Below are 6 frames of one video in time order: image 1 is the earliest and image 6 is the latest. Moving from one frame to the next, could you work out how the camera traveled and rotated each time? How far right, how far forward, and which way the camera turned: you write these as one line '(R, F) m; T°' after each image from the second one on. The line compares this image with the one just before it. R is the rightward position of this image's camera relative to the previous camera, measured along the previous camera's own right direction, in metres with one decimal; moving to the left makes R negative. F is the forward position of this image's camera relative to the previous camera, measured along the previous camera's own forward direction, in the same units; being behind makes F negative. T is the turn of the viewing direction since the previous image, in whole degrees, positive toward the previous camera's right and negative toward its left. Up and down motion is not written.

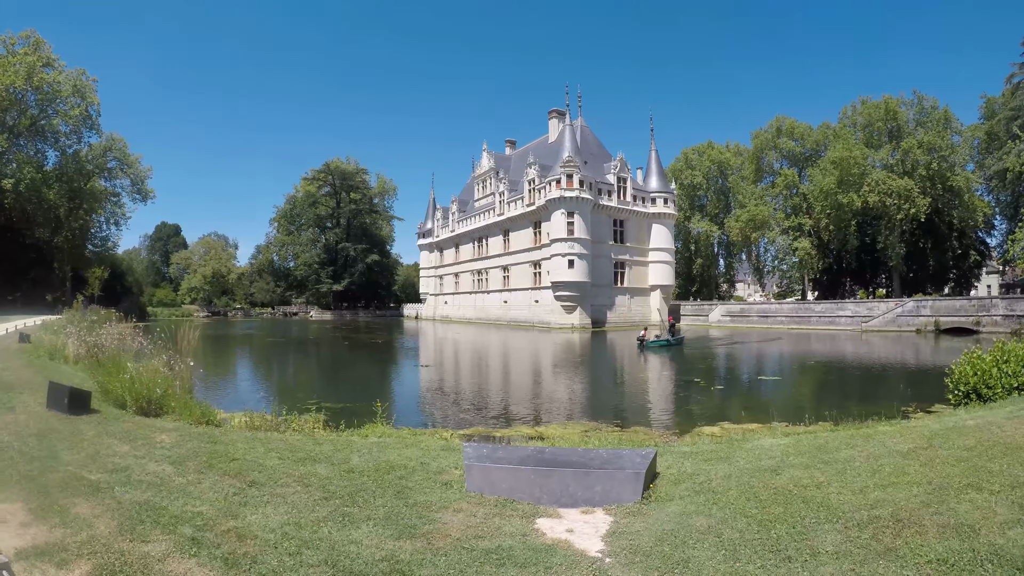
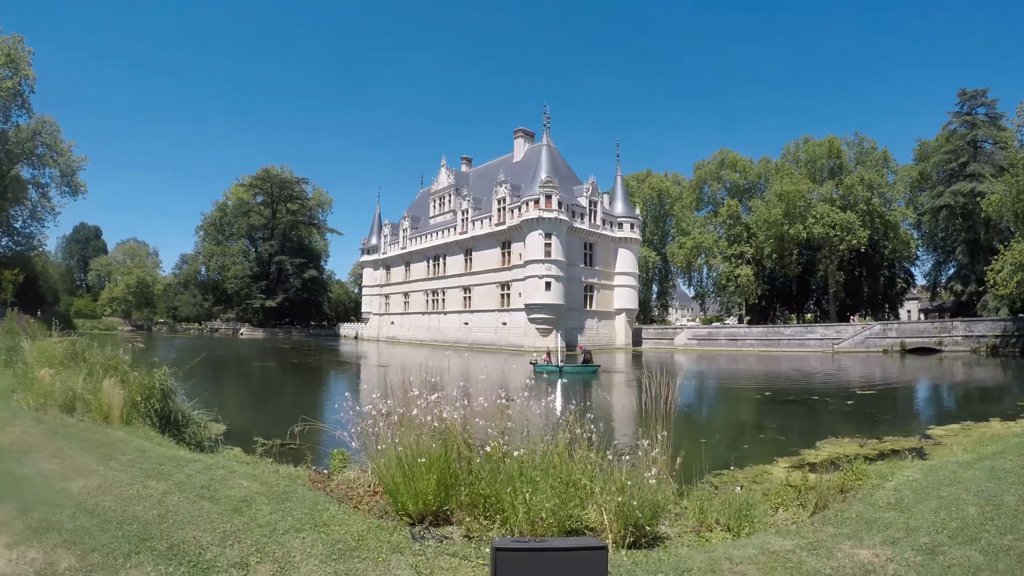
(-3.0, +1.0) m; +9°
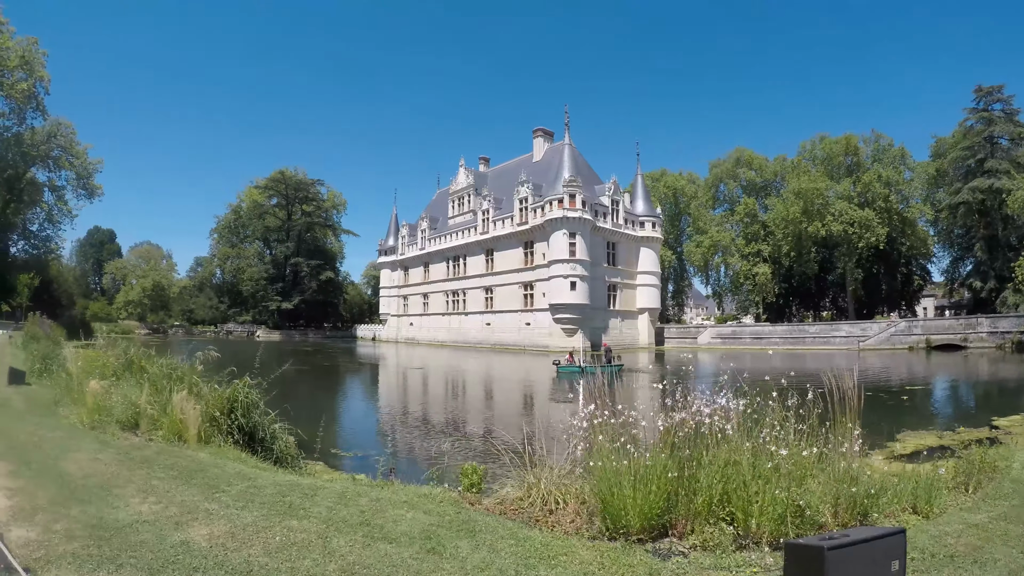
(-0.6, +0.2) m; 0°
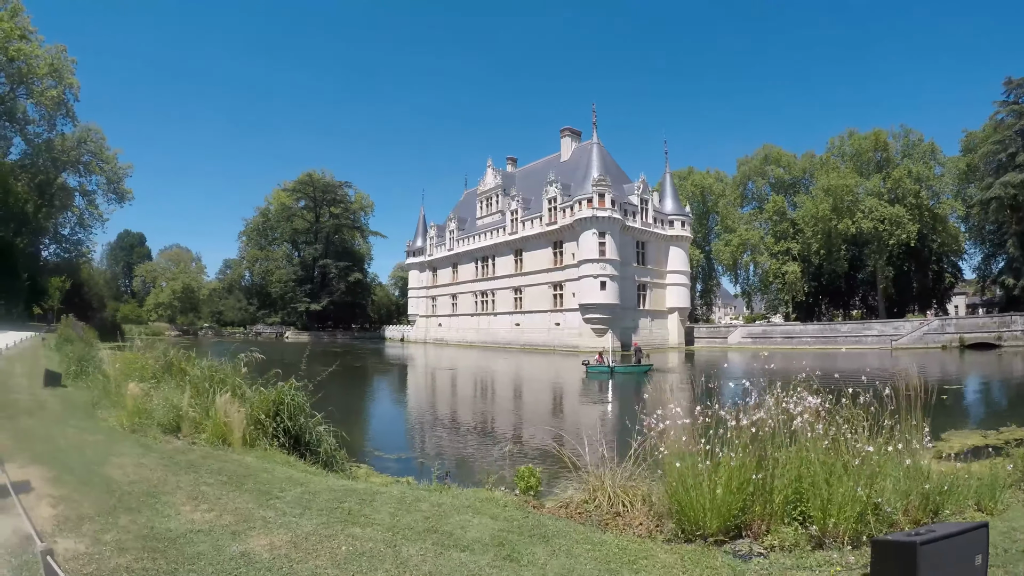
(-0.3, +0.1) m; -1°
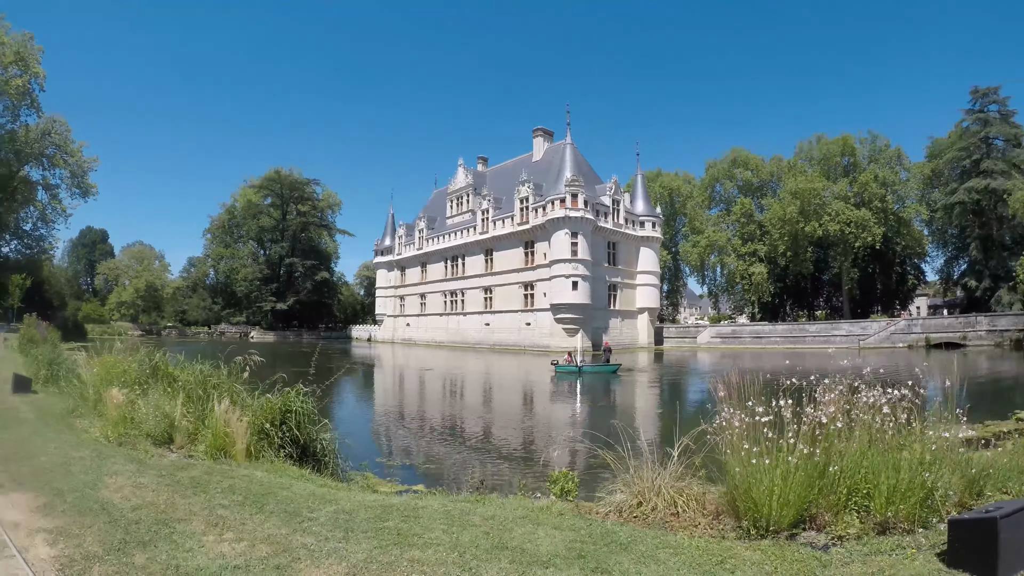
(-0.2, +0.1) m; +3°
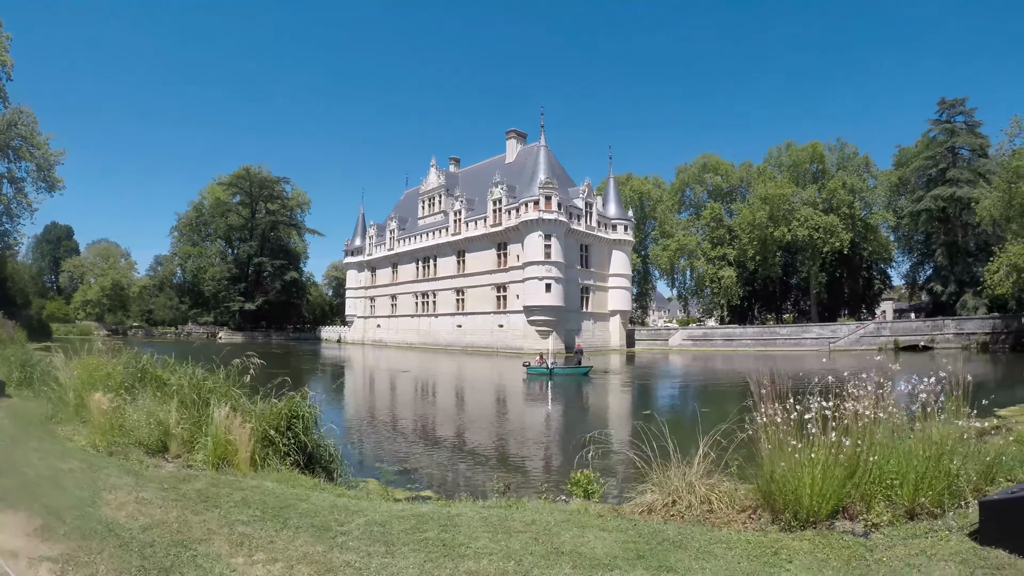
(-0.4, +0.1) m; +3°
